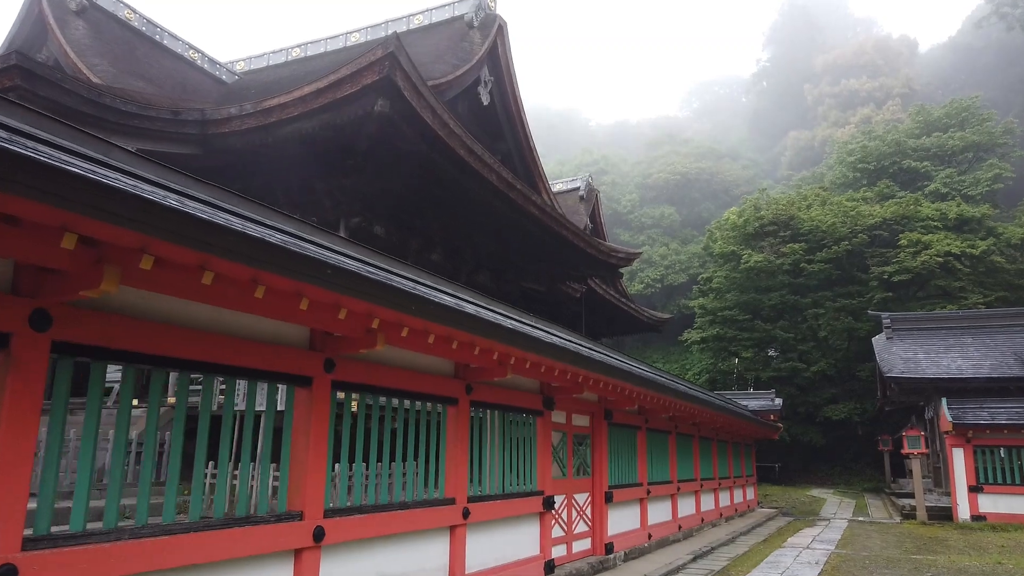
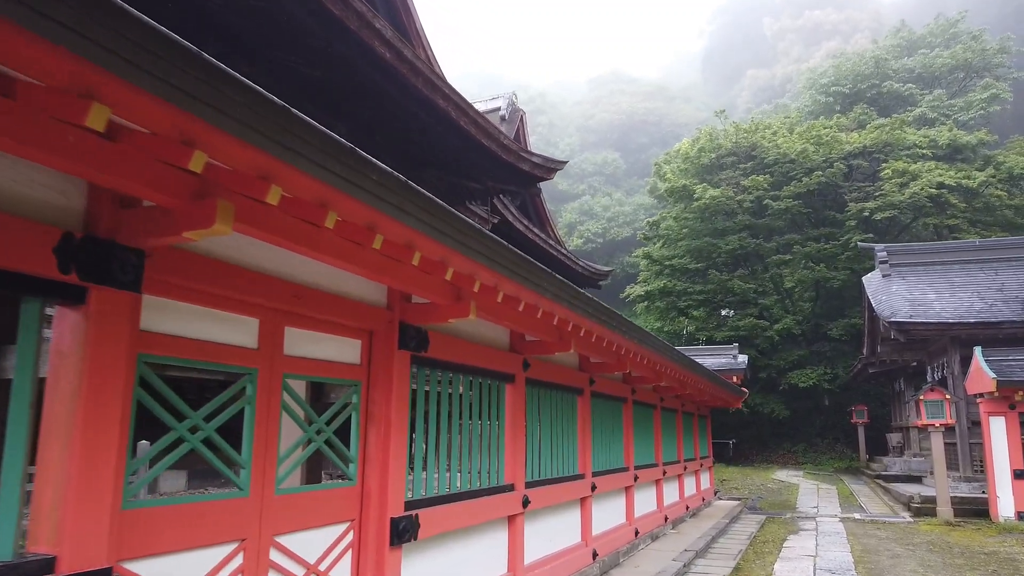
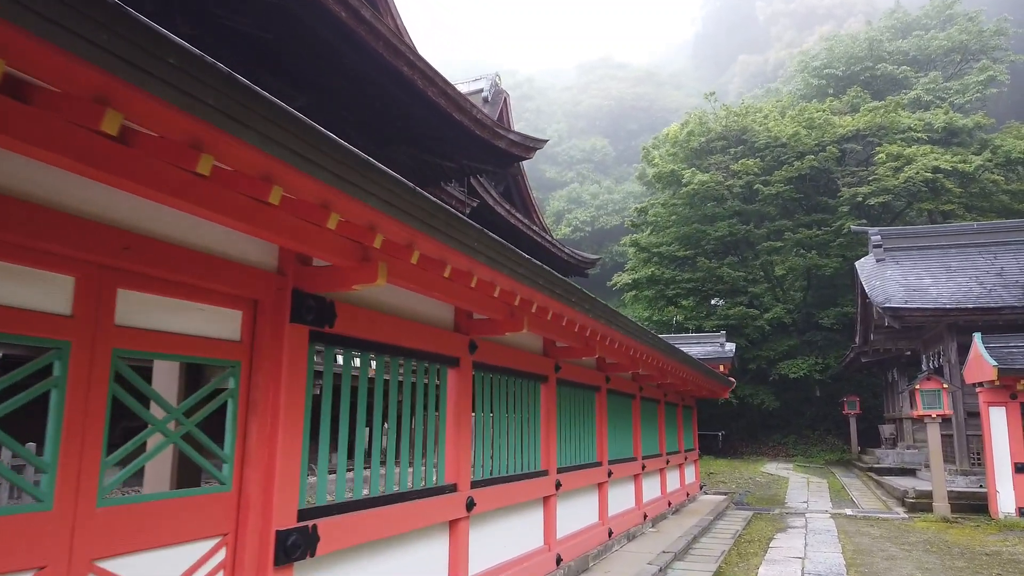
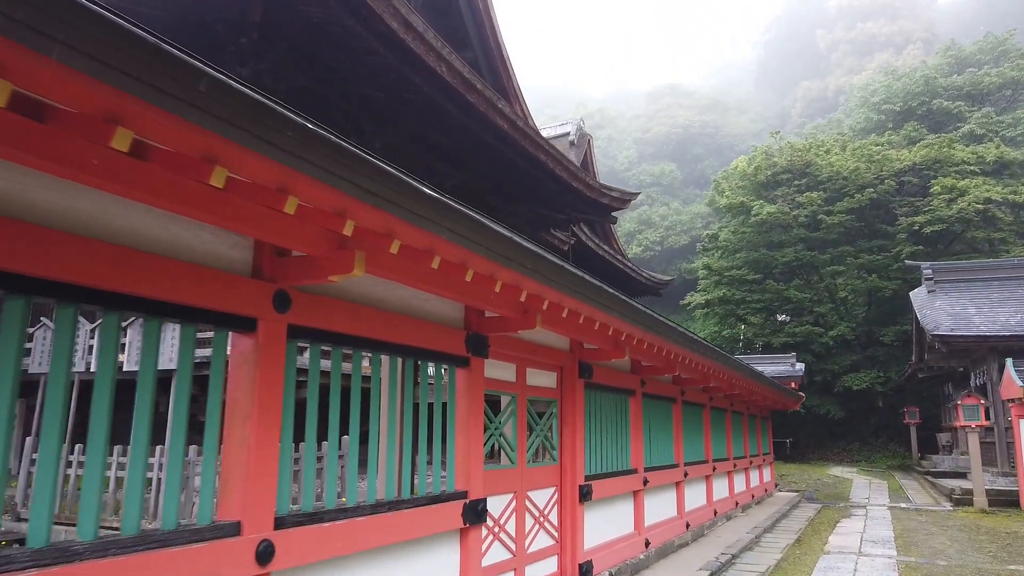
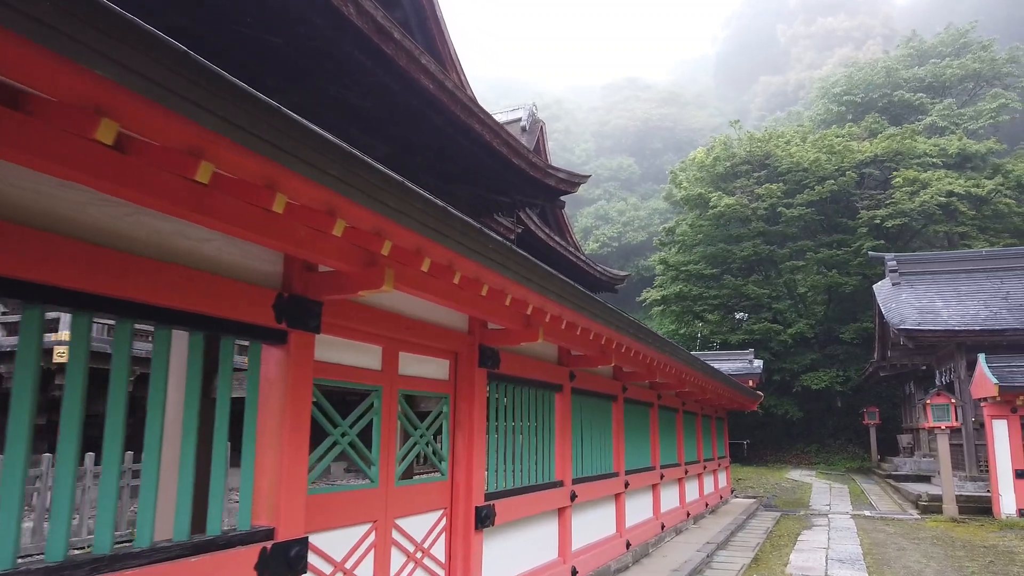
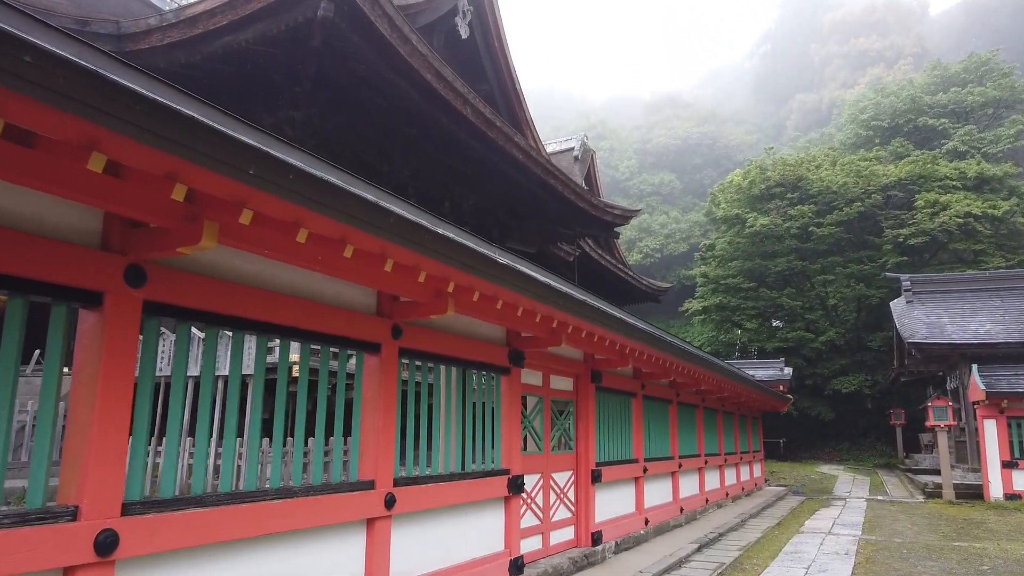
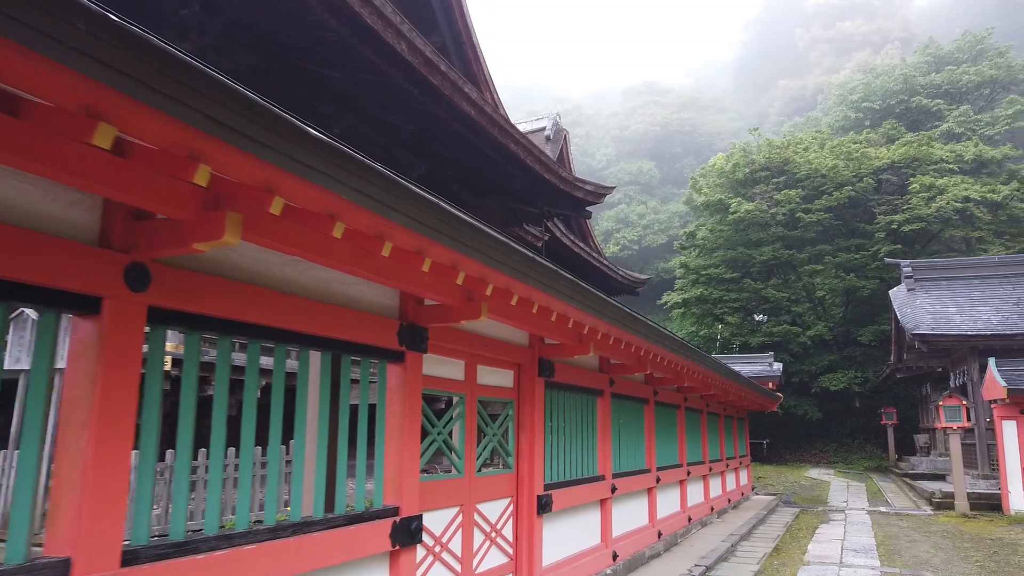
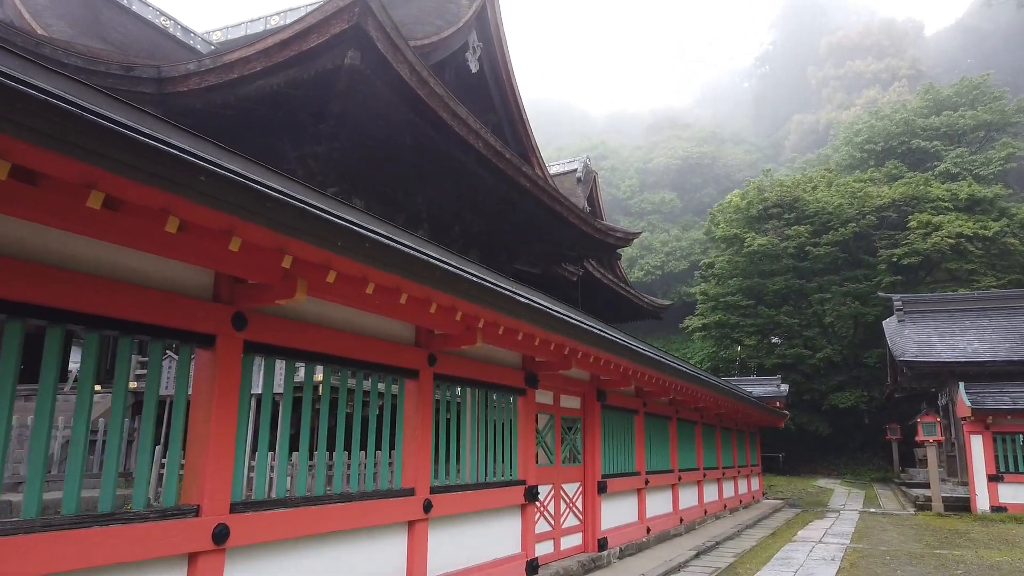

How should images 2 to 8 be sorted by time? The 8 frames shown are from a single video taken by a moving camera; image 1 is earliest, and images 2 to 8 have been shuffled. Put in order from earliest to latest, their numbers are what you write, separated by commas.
8, 6, 4, 7, 5, 2, 3
